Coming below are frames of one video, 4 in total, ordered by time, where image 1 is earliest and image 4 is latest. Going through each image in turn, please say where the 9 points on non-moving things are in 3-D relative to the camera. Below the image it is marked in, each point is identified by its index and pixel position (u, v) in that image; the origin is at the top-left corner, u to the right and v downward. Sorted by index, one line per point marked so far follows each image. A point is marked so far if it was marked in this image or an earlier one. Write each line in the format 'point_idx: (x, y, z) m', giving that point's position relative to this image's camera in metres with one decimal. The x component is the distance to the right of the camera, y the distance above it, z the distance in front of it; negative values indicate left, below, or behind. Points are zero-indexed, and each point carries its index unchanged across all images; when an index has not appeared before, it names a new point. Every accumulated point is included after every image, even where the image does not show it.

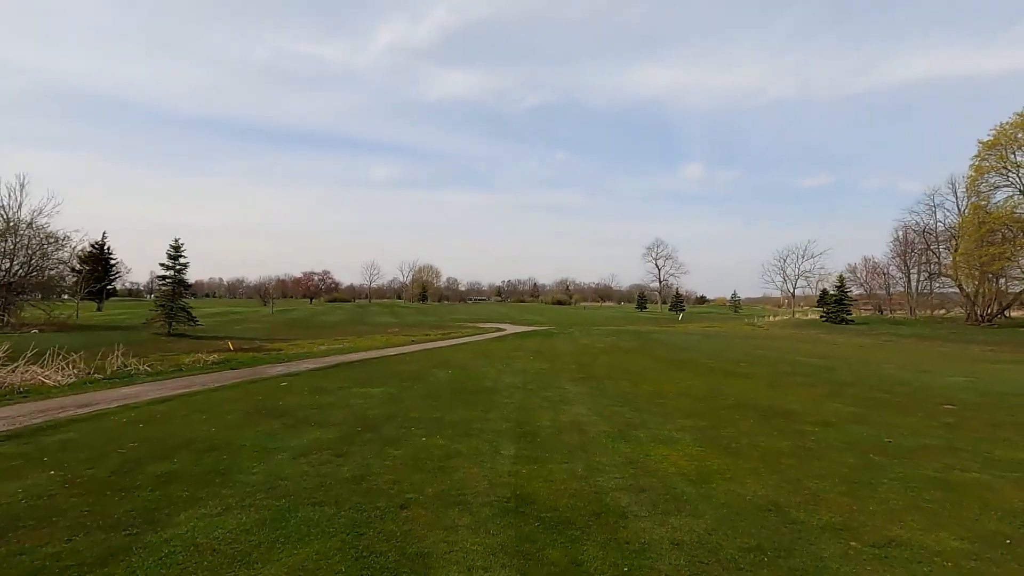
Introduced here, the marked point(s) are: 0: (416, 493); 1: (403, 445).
0: (-1.1, -2.3, +5.8) m
1: (-1.7, -2.4, +7.9) m
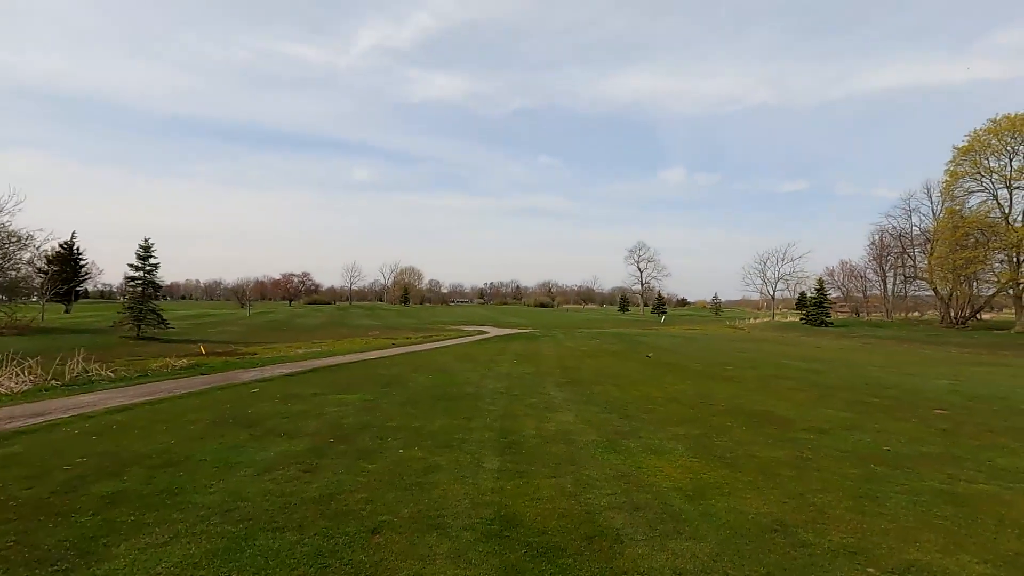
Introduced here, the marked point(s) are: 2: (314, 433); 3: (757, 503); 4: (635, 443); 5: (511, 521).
0: (-1.3, -2.3, +5.2) m
1: (-1.9, -2.5, +7.3) m
2: (-3.5, -2.6, +8.9) m
3: (+2.7, -2.4, +5.6) m
4: (+1.9, -2.4, +8.0) m
5: (0.0, -2.3, +5.1) m
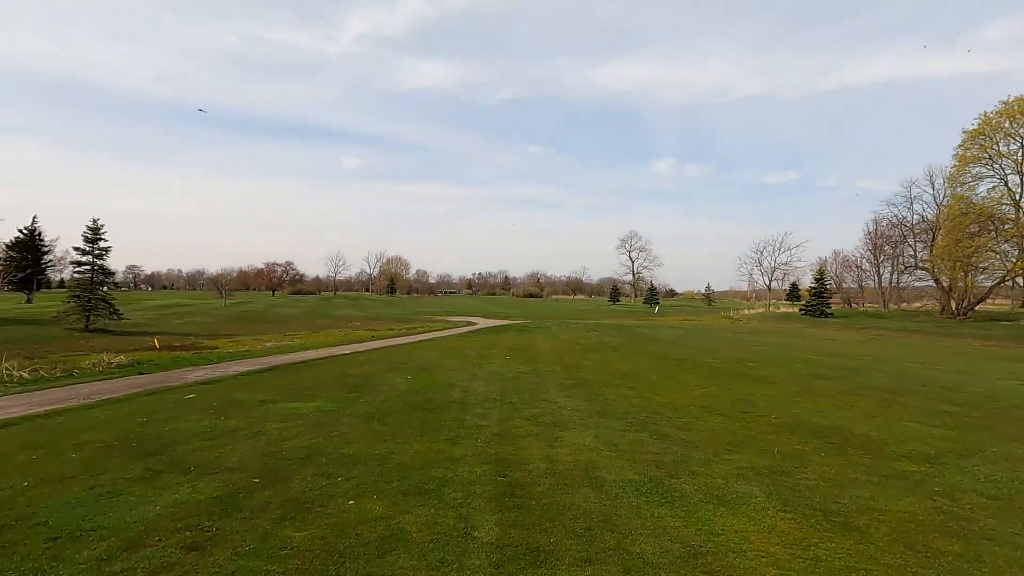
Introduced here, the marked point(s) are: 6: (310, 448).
0: (-1.2, -2.1, +2.8) m
1: (-1.9, -2.2, +4.8) m
2: (-3.5, -2.3, +6.4) m
3: (+2.8, -2.1, +3.2) m
4: (+2.0, -2.2, +5.6) m
5: (+0.1, -2.1, +2.6) m
6: (-2.8, -2.2, +7.0) m
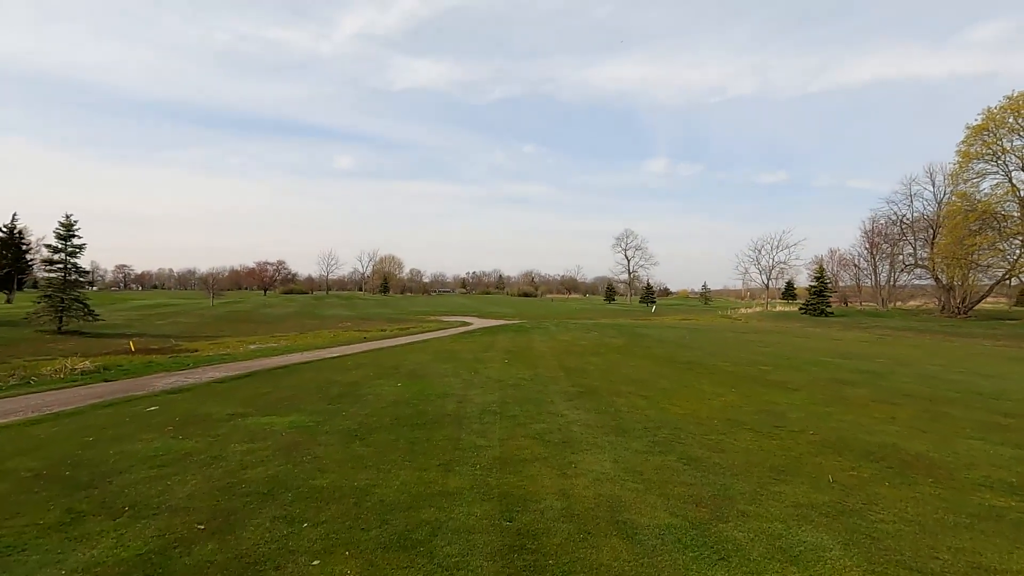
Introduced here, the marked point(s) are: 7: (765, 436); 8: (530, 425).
0: (-1.0, -2.1, +1.6) m
1: (-1.8, -2.2, +3.7) m
2: (-3.4, -2.2, +5.2) m
3: (+2.9, -2.1, +2.1) m
4: (+2.0, -2.2, +4.5) m
5: (+0.2, -2.1, +1.5) m
6: (-2.8, -2.2, +5.9) m
7: (+3.9, -2.3, +7.8) m
8: (+0.3, -2.2, +8.2) m
